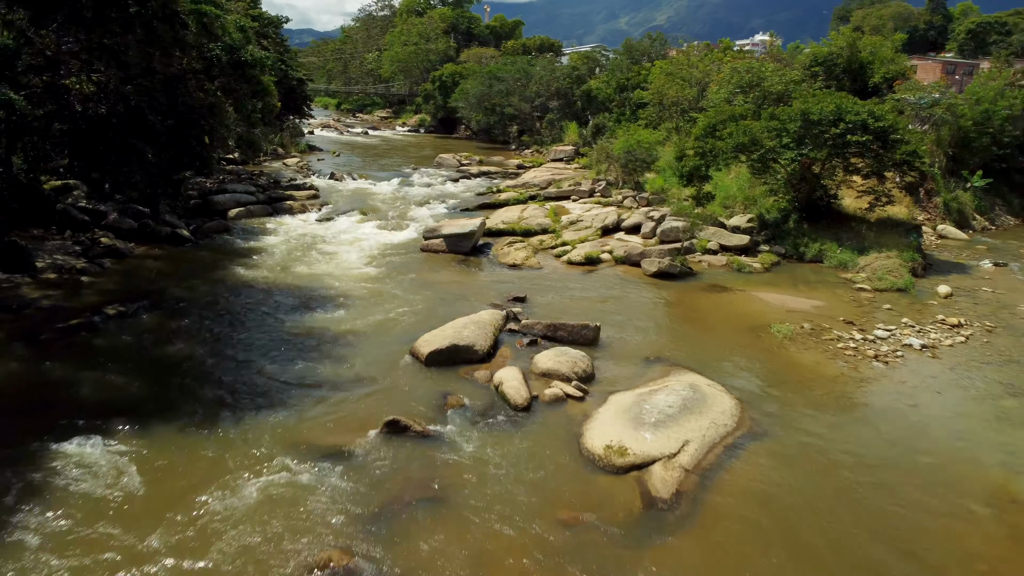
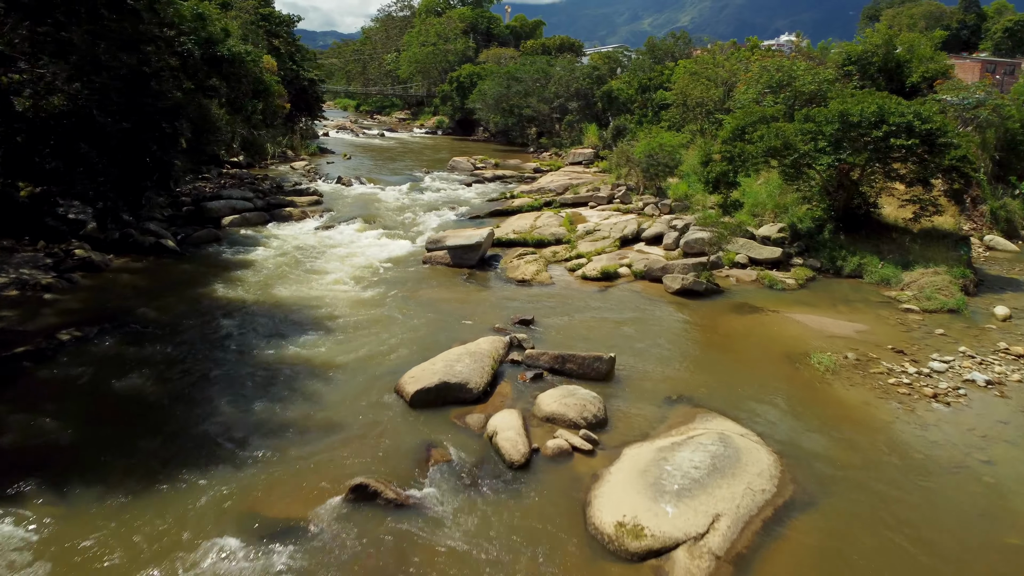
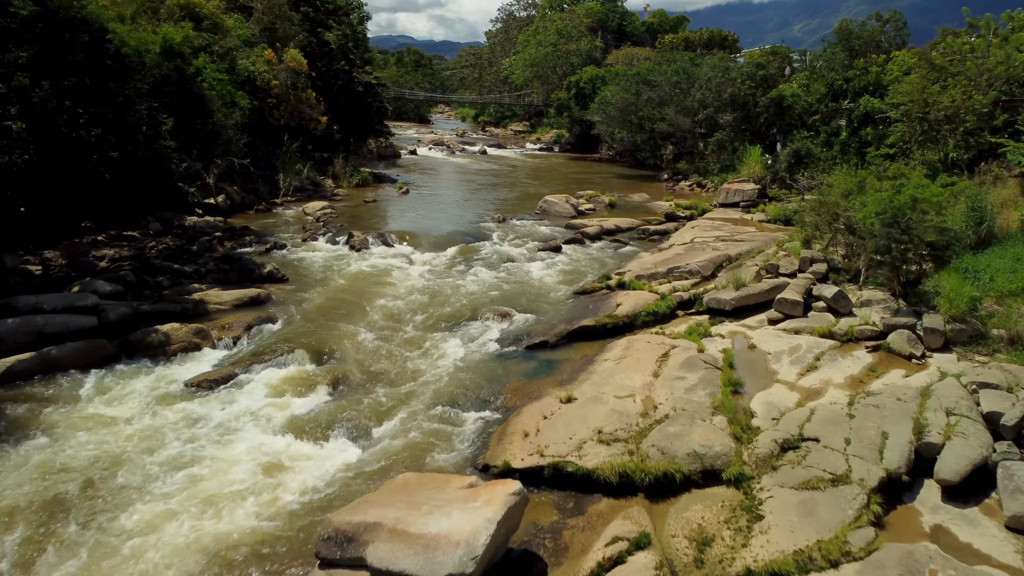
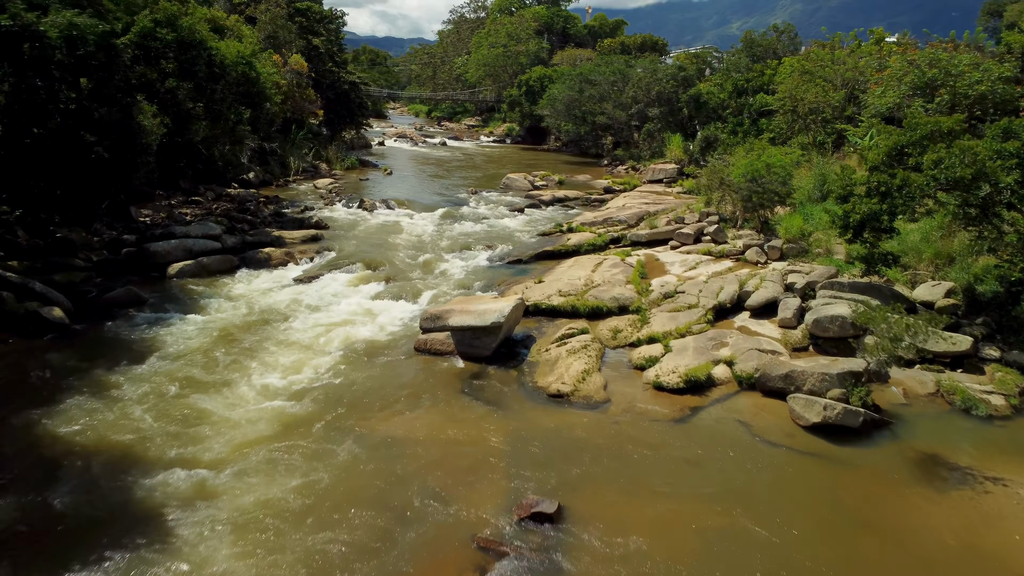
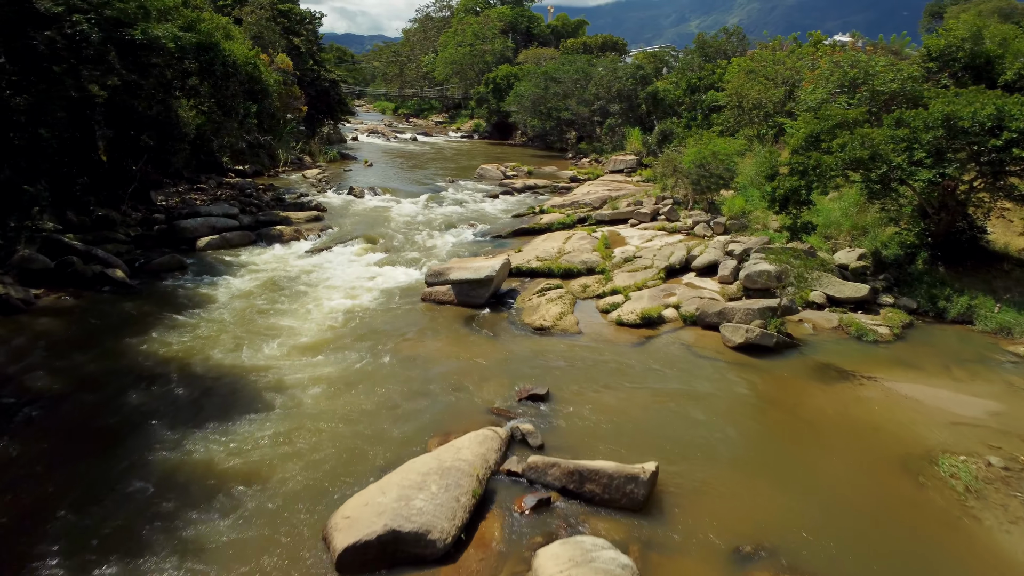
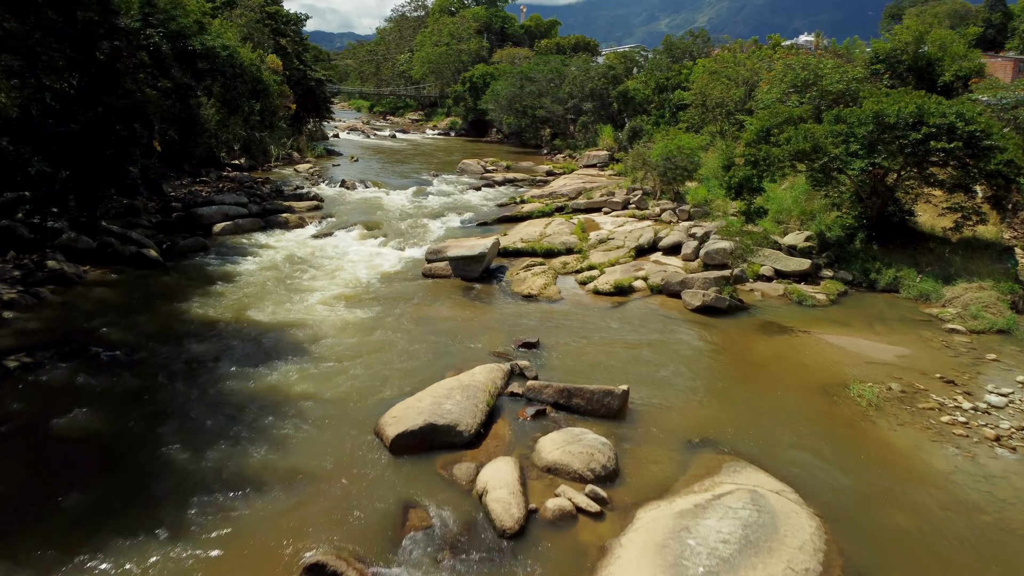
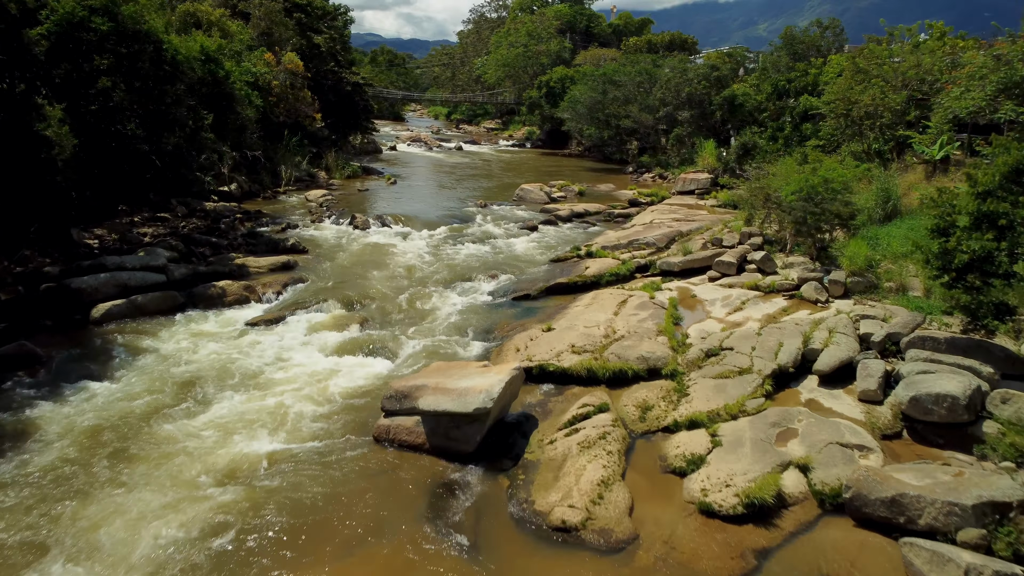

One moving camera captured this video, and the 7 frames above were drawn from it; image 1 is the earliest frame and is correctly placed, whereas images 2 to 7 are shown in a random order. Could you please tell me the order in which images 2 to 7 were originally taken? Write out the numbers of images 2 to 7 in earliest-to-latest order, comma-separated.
2, 6, 5, 4, 7, 3
